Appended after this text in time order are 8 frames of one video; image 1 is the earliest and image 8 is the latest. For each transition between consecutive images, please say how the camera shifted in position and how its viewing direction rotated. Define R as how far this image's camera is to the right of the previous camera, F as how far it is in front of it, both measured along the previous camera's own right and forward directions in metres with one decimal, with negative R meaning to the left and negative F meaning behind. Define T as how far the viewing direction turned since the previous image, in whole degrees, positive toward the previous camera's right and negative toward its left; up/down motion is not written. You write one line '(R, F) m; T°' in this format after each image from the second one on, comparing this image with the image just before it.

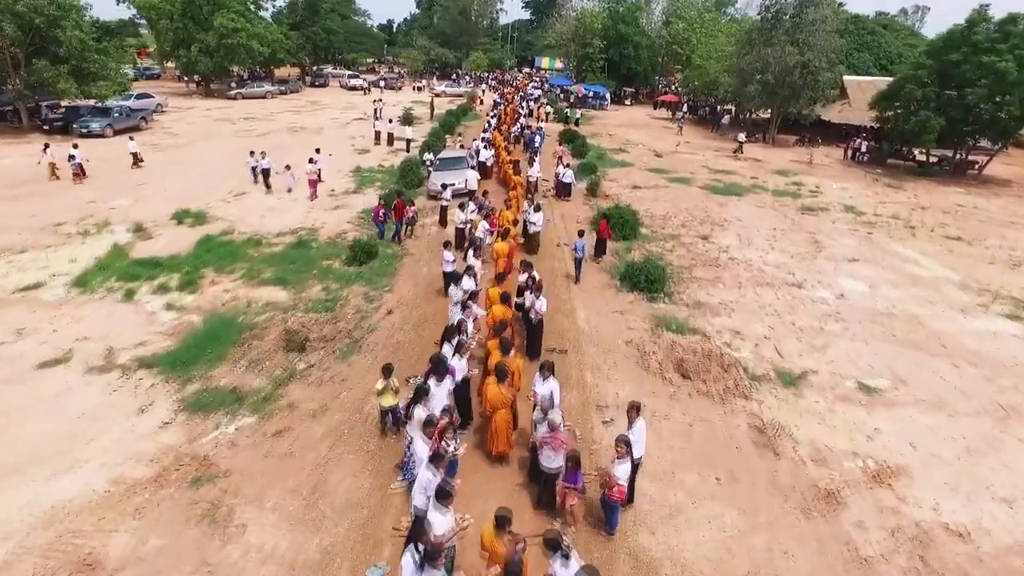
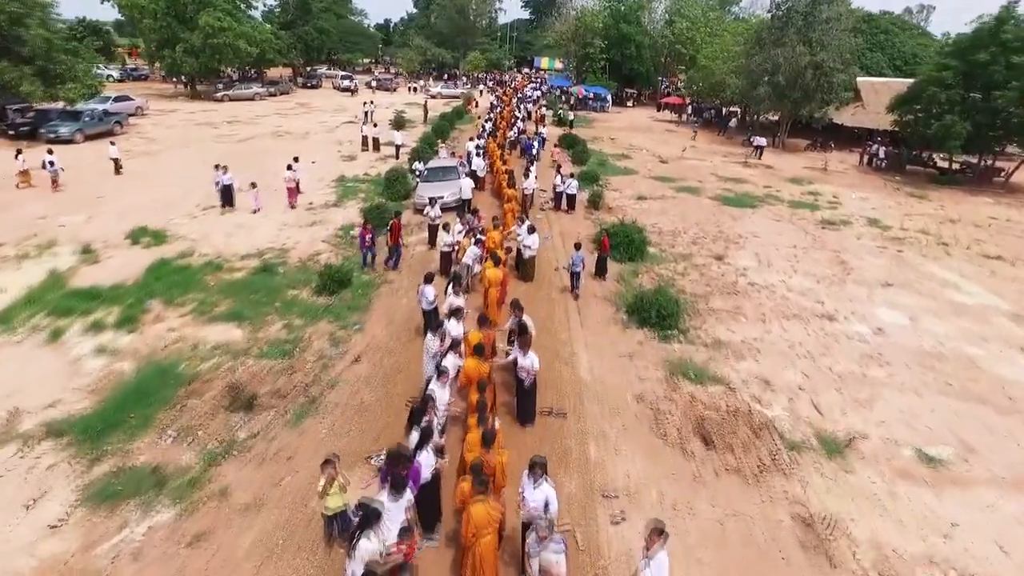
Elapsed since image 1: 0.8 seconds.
(+0.2, +1.8) m; 0°
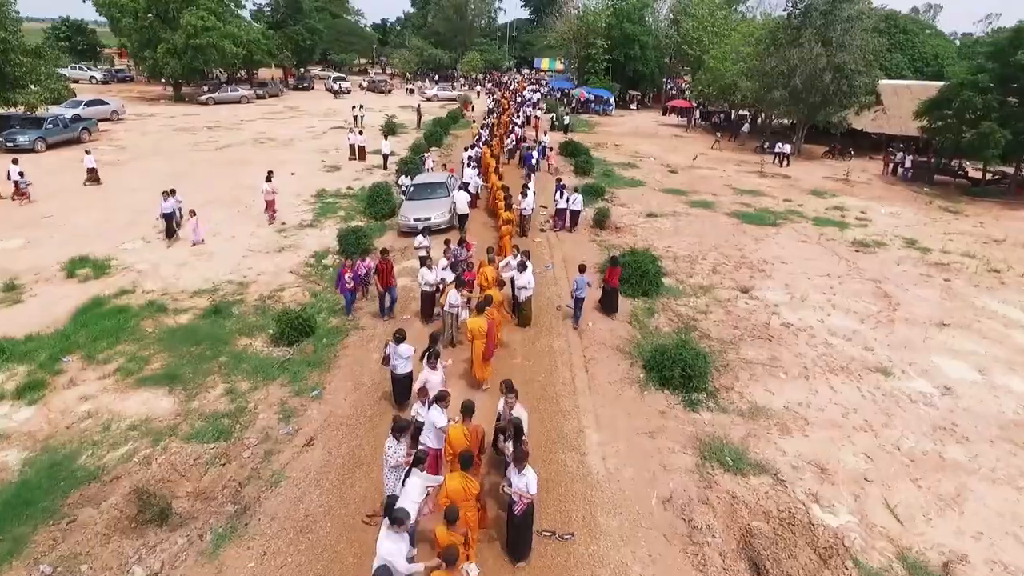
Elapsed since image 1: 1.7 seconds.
(+0.1, +2.1) m; 0°
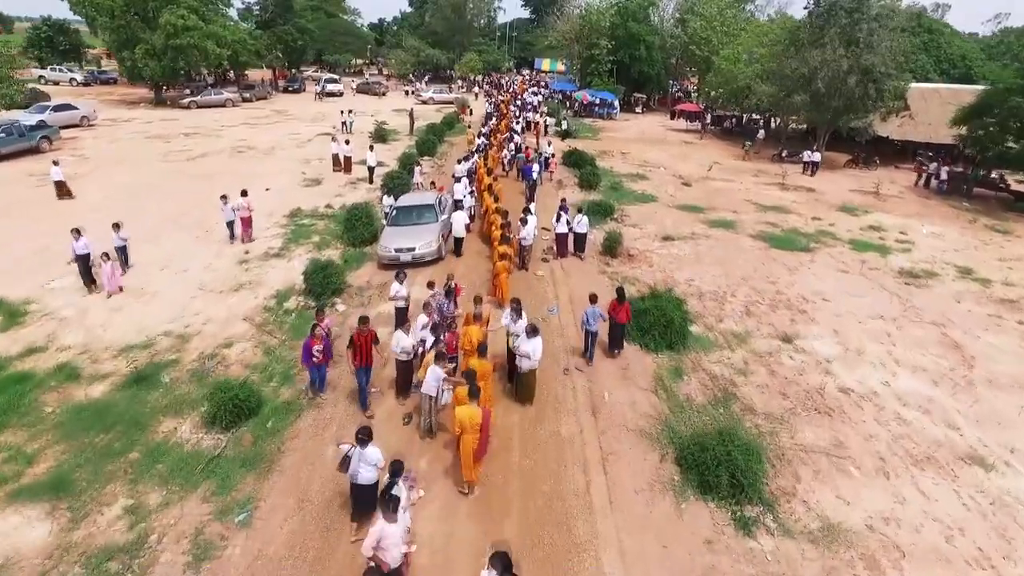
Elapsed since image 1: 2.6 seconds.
(0.0, +2.3) m; 0°
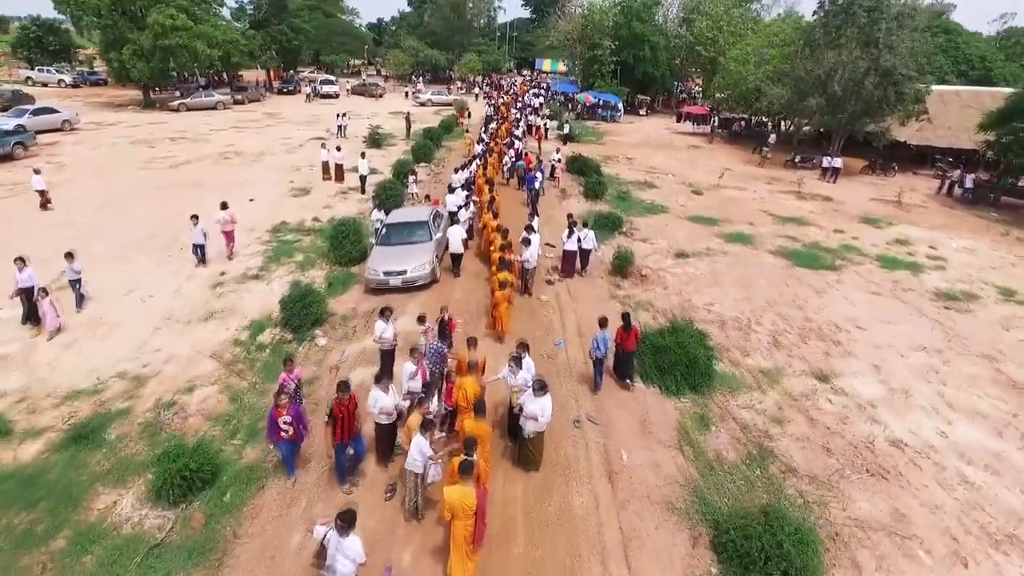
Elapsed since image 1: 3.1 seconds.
(0.0, +1.4) m; 0°
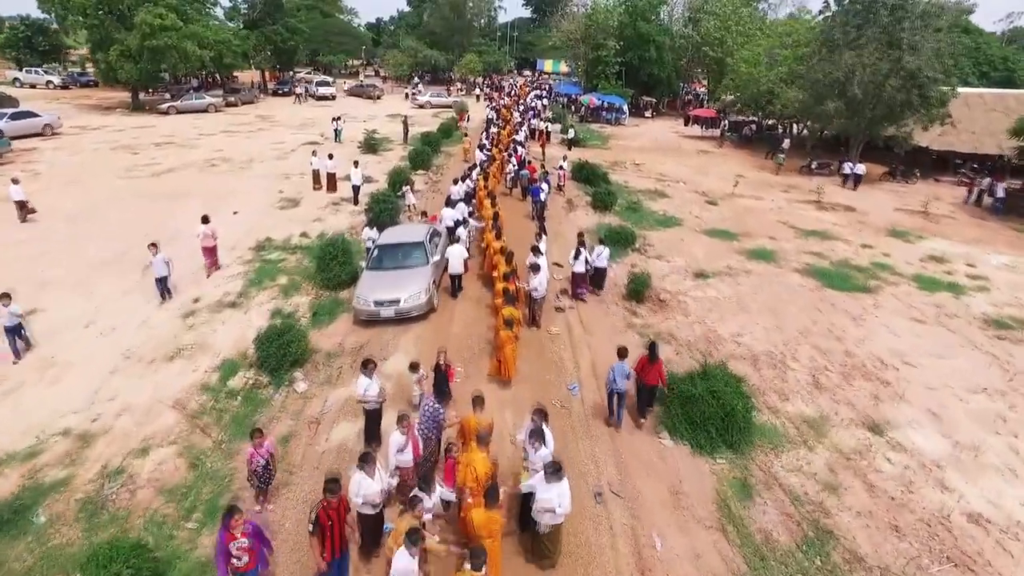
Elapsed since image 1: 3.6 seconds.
(-0.1, +1.4) m; 0°
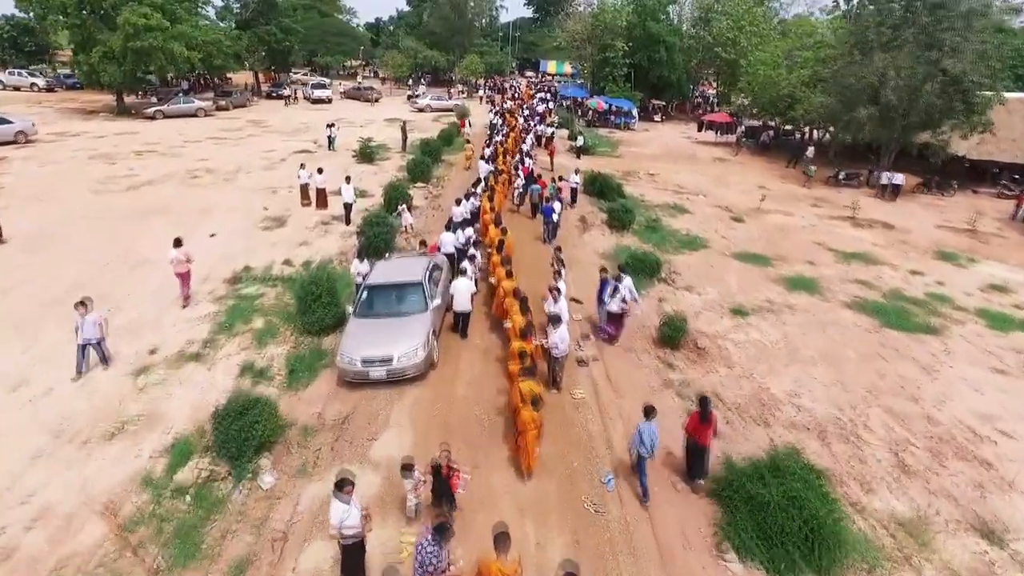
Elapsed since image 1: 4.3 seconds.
(-0.2, +1.9) m; 0°
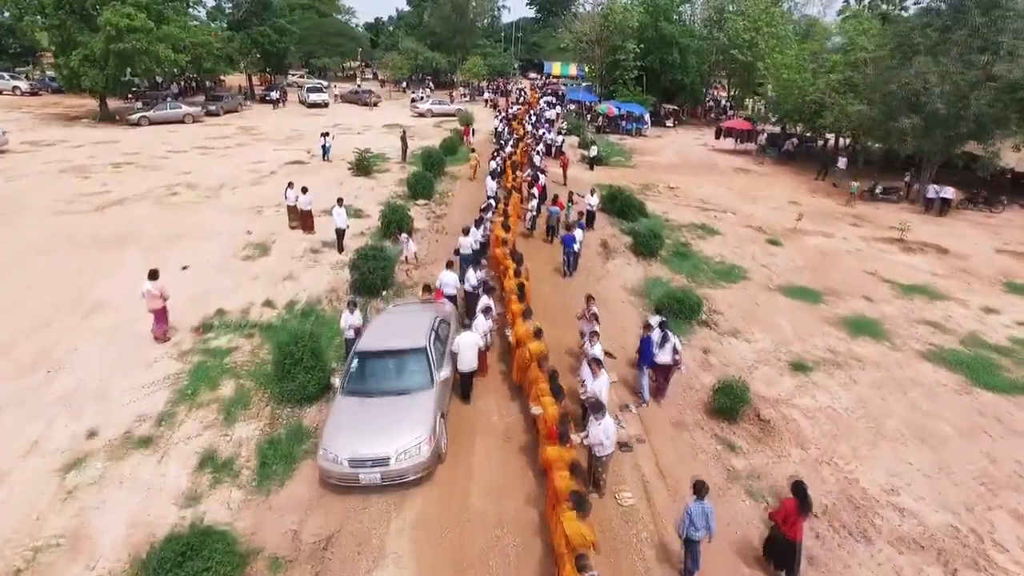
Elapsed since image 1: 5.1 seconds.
(-0.3, +2.1) m; 0°
